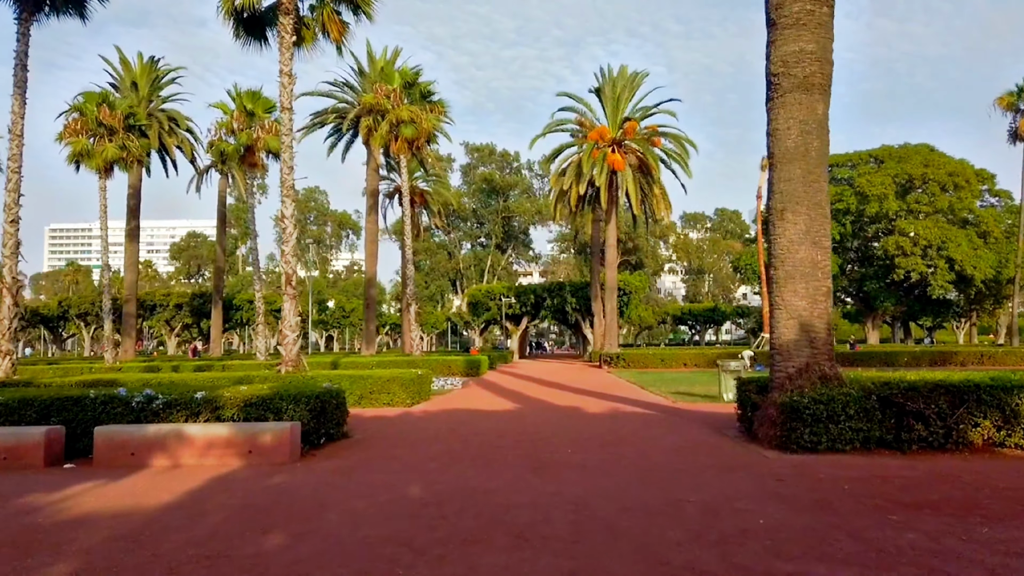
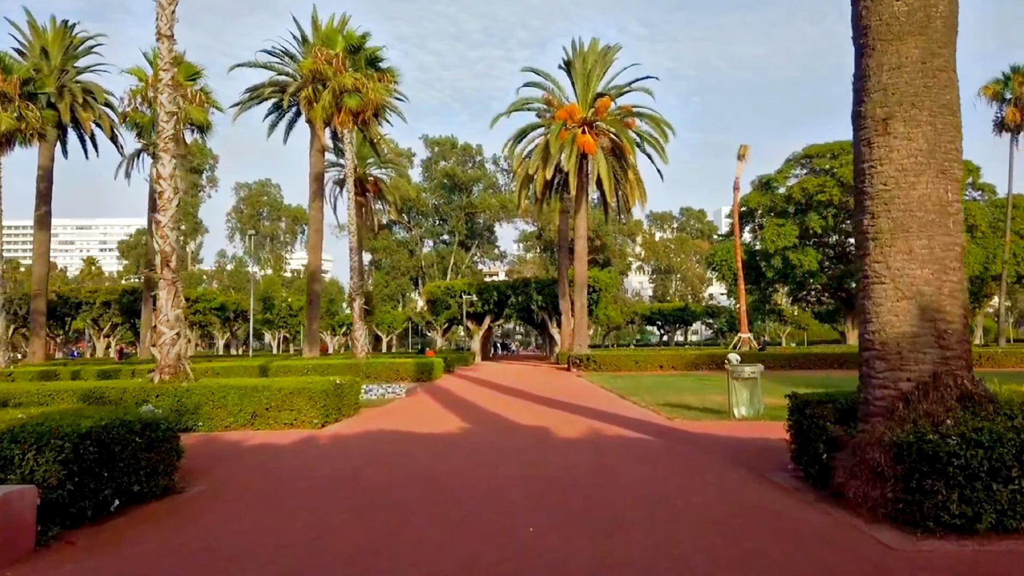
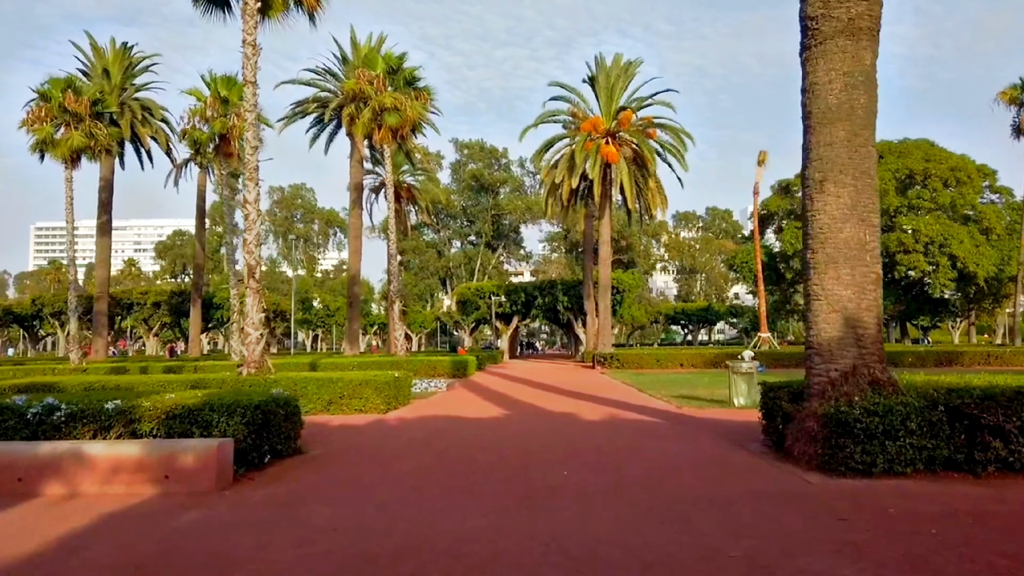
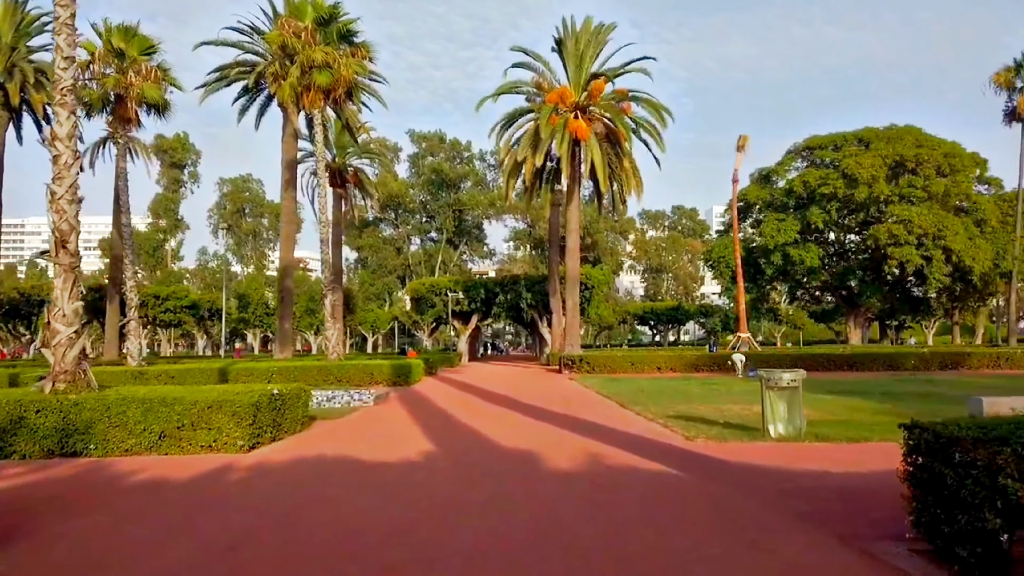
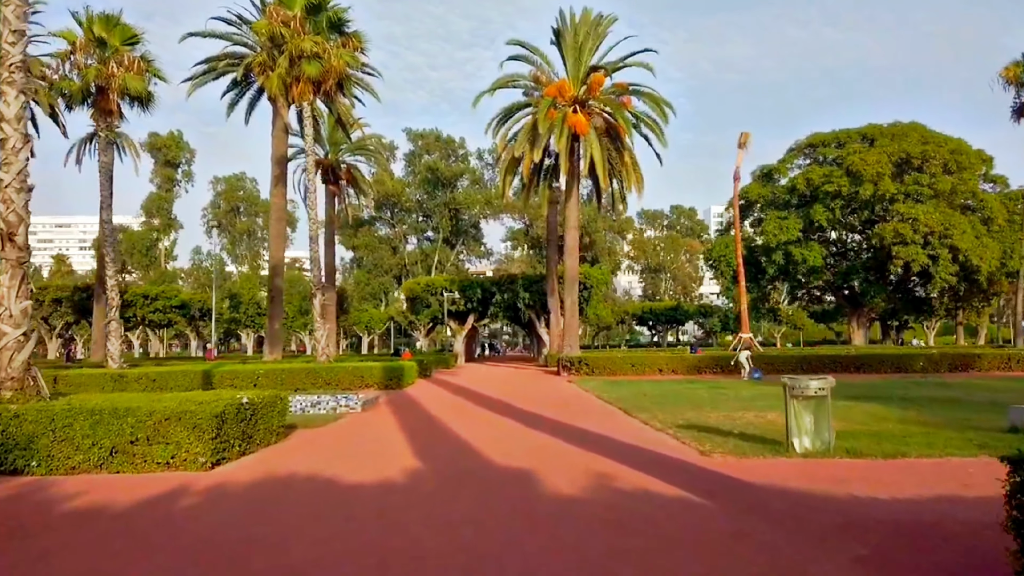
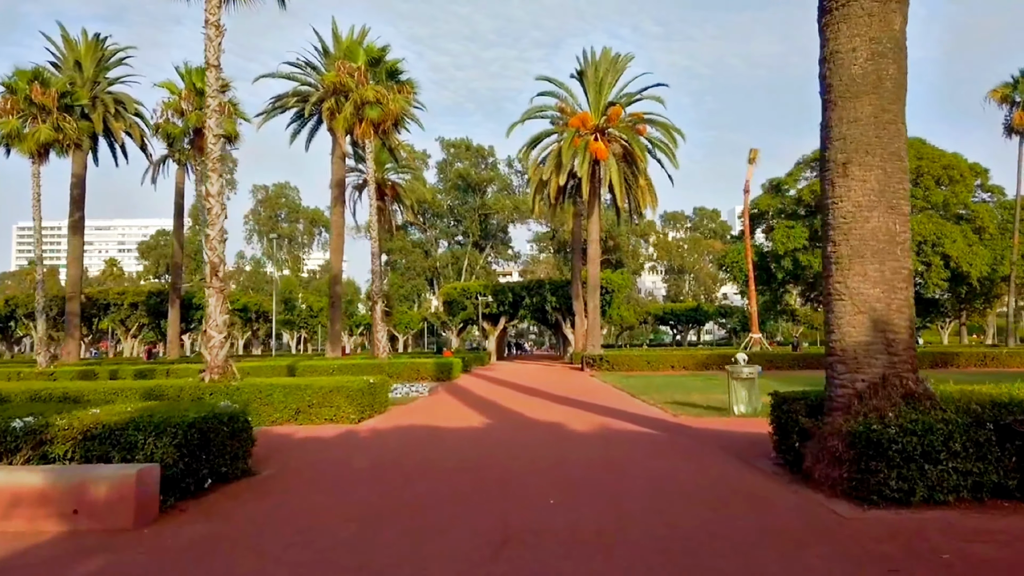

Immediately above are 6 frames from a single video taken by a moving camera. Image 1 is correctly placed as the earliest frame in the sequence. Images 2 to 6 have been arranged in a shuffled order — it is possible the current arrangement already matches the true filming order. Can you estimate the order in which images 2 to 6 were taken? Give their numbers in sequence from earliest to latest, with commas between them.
3, 6, 2, 4, 5
